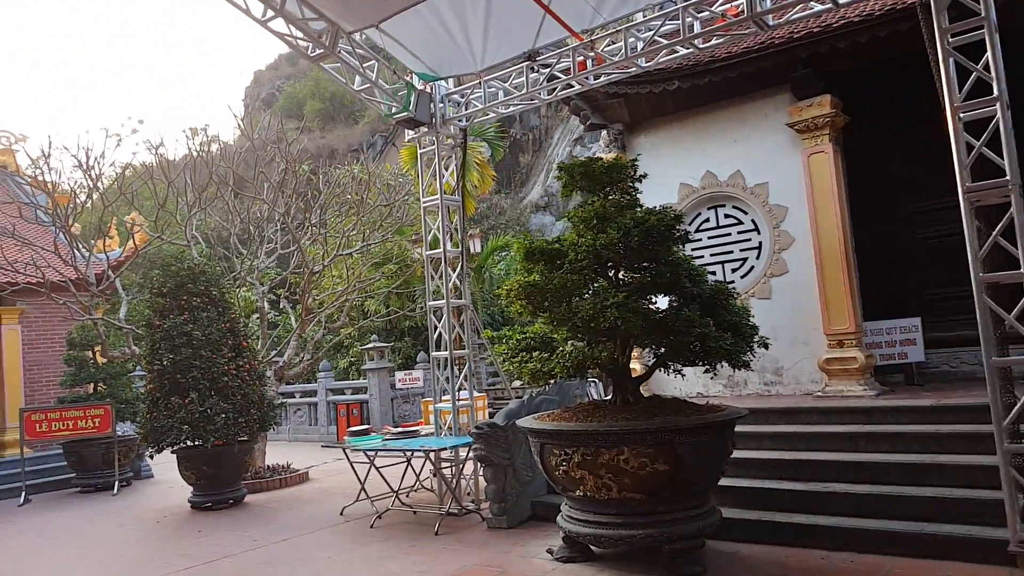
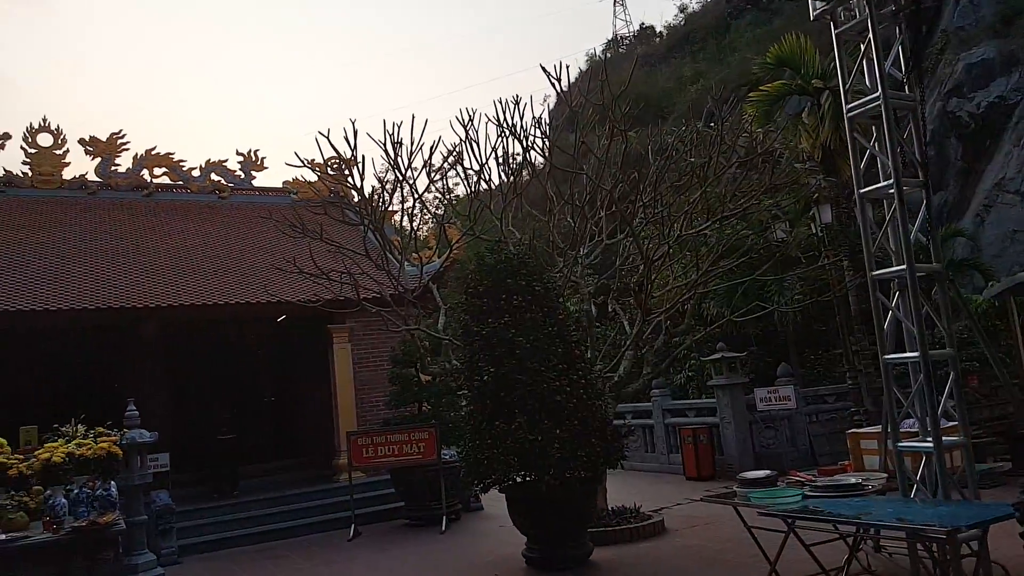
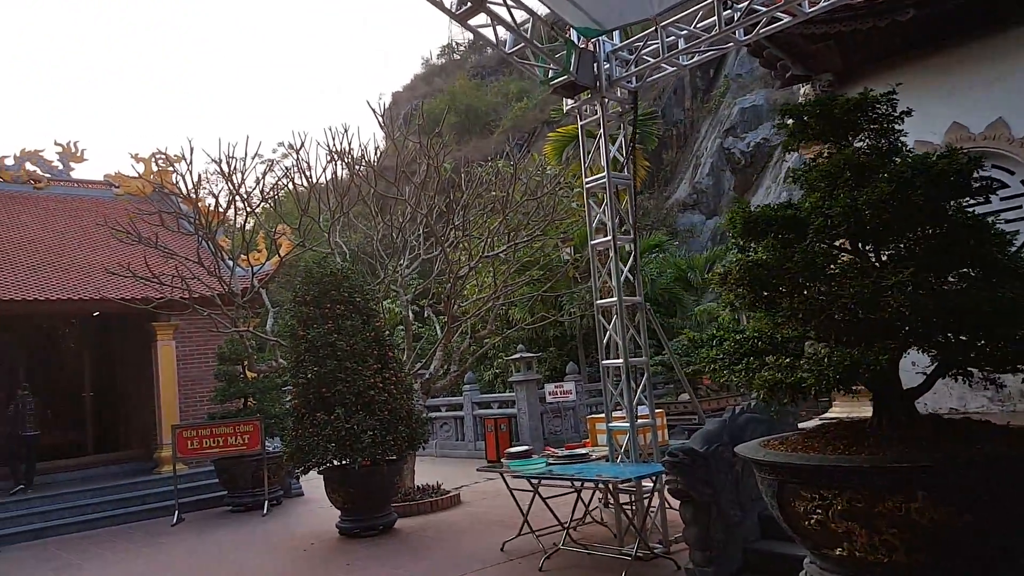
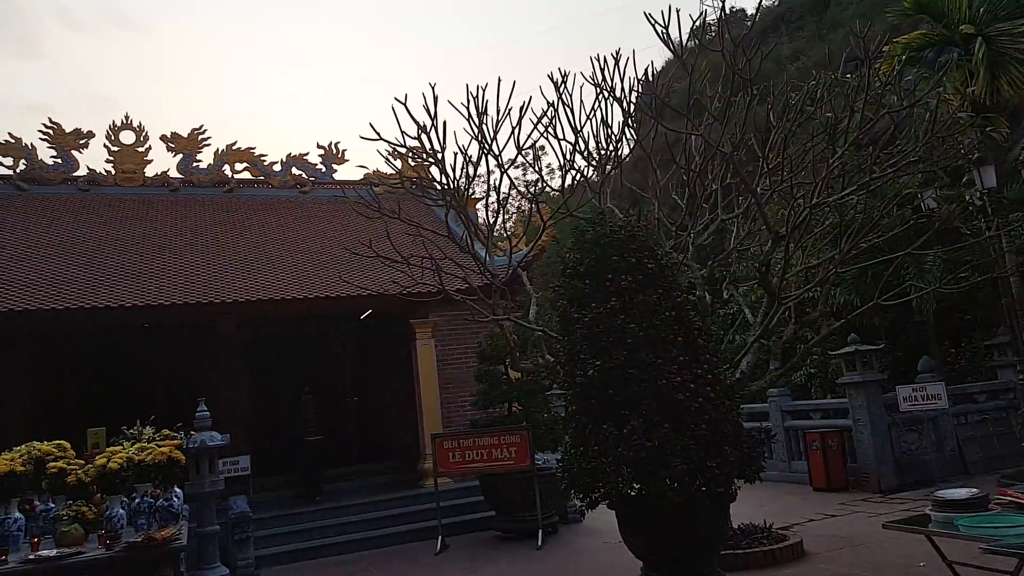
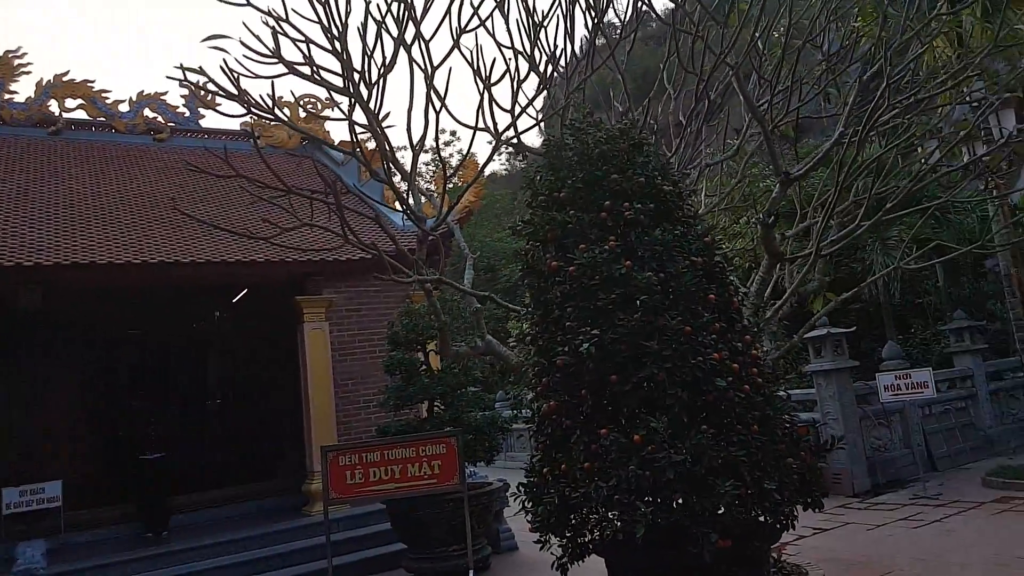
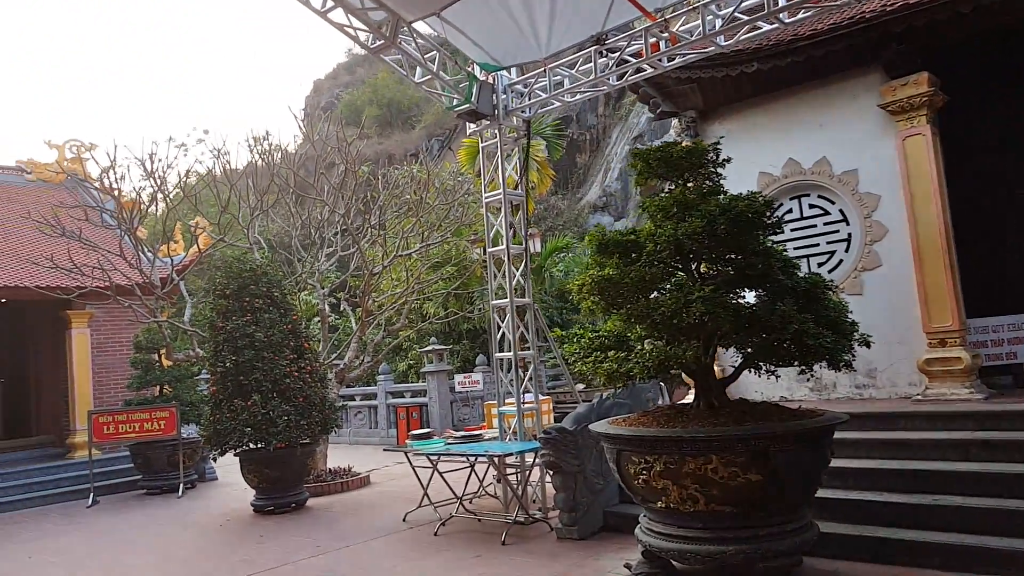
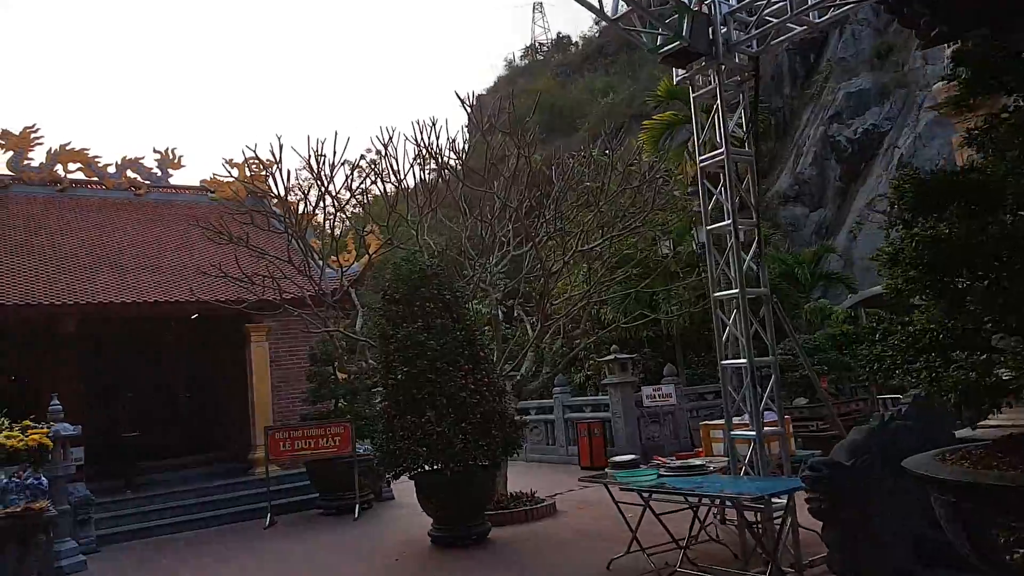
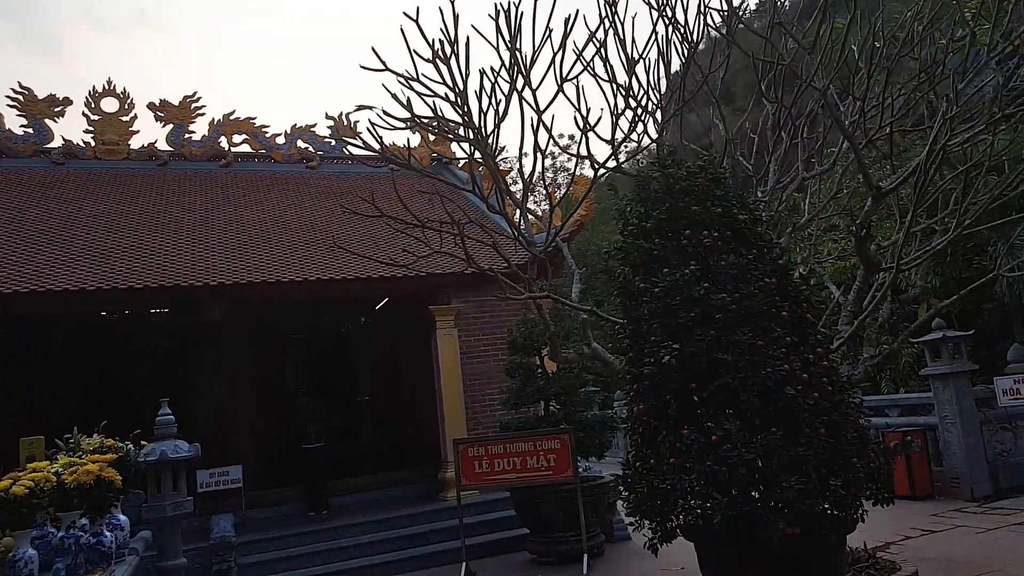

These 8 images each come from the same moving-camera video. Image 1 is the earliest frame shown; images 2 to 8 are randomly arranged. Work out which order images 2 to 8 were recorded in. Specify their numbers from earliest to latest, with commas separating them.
6, 3, 7, 2, 4, 8, 5
